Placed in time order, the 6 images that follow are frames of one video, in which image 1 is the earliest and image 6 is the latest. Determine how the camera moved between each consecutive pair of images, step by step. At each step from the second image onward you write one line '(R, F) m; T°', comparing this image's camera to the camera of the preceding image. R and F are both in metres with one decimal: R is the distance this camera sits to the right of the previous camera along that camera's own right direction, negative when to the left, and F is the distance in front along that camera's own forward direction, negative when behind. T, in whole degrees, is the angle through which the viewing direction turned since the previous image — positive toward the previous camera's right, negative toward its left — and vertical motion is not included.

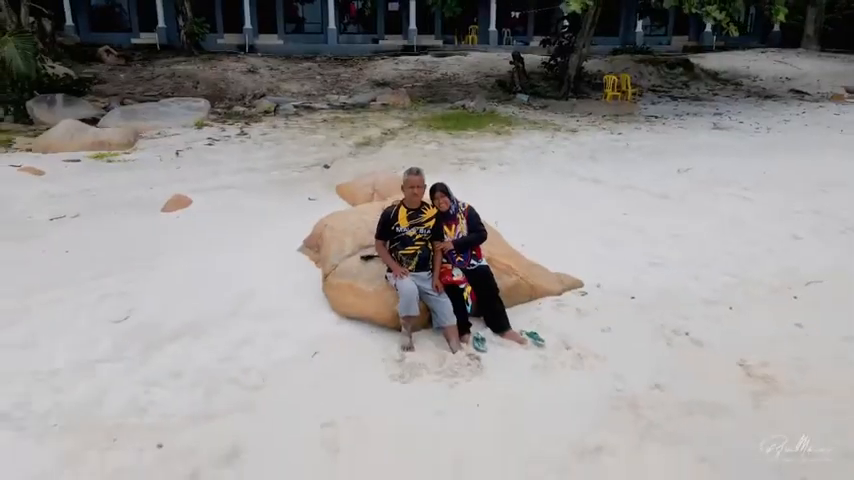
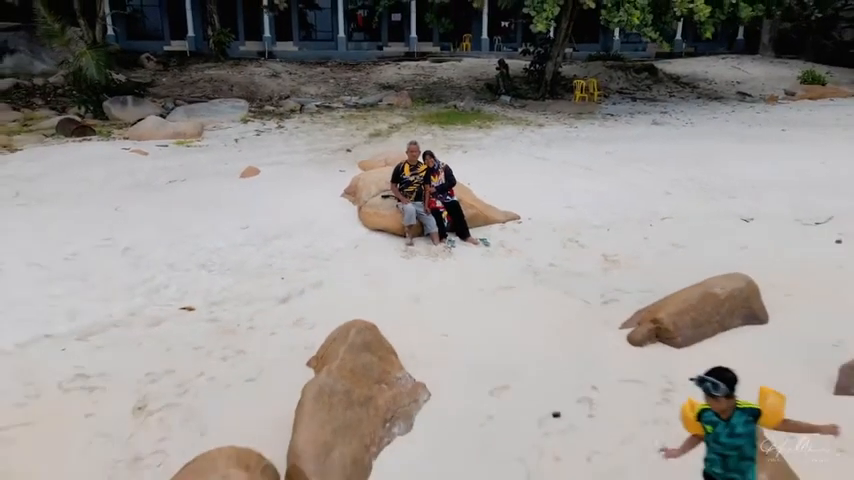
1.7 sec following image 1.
(0.0, -2.4) m; 0°
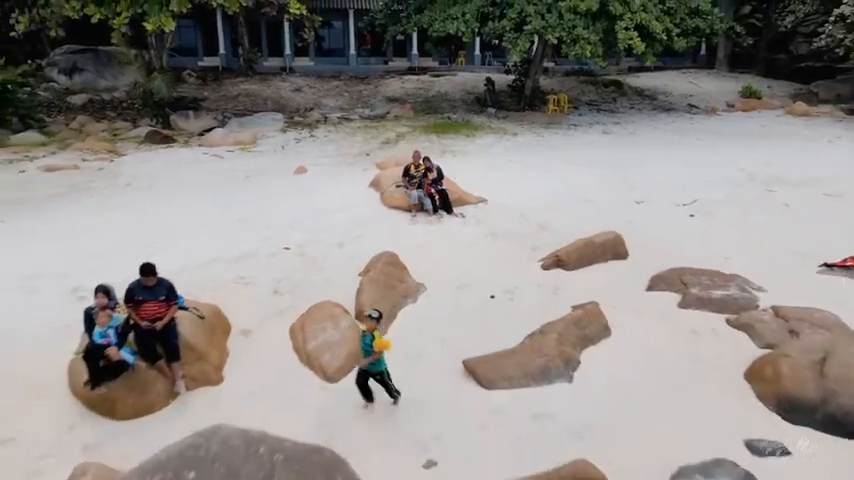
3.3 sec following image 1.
(0.0, -3.2) m; 0°
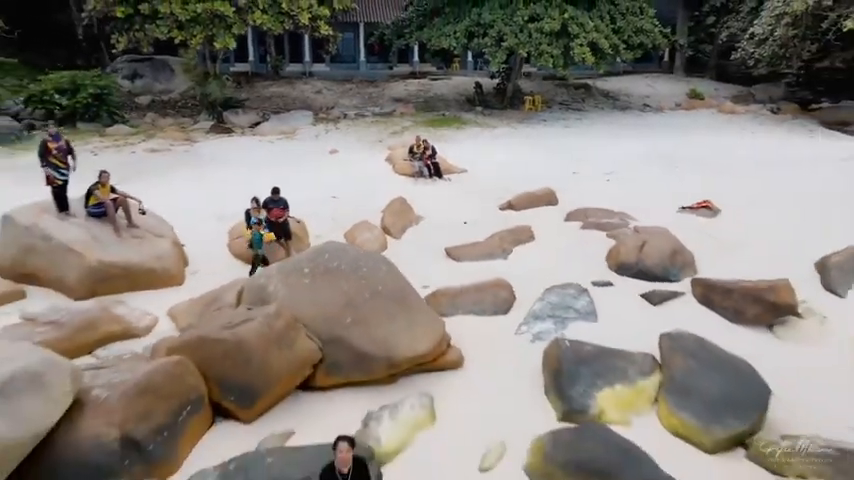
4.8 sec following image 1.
(0.0, -4.1) m; 0°
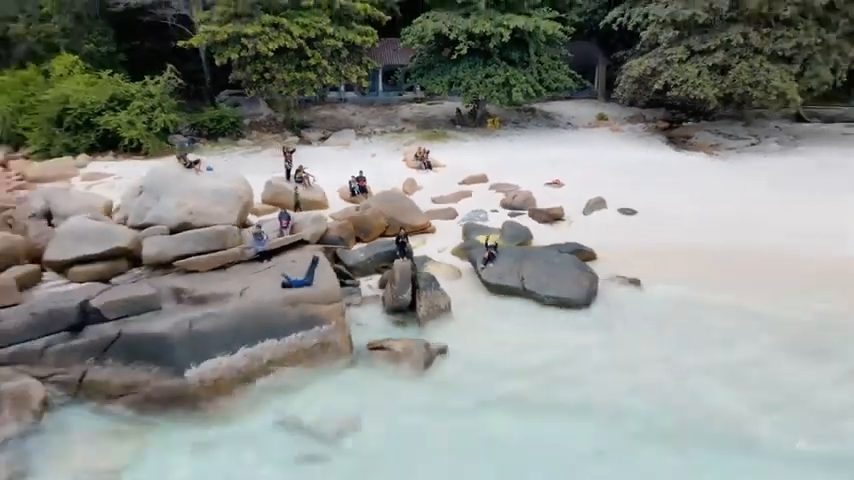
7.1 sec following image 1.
(+0.1, -12.4) m; 0°
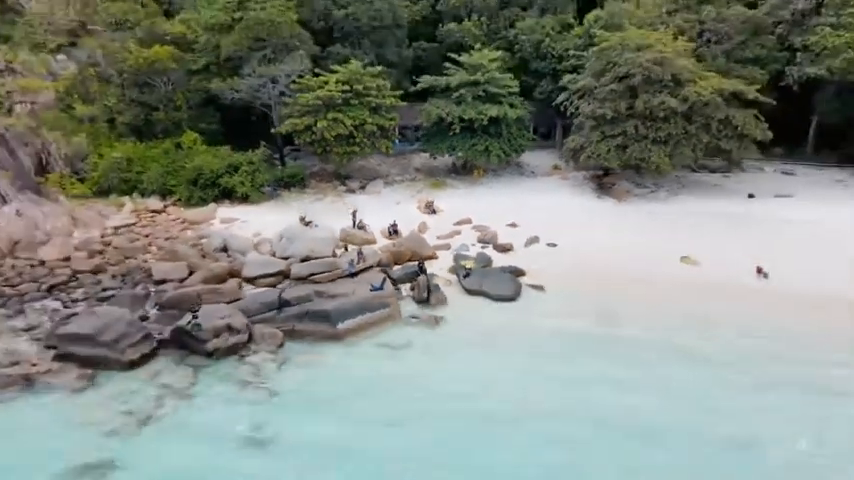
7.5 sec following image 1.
(-0.2, -14.7) m; 0°
